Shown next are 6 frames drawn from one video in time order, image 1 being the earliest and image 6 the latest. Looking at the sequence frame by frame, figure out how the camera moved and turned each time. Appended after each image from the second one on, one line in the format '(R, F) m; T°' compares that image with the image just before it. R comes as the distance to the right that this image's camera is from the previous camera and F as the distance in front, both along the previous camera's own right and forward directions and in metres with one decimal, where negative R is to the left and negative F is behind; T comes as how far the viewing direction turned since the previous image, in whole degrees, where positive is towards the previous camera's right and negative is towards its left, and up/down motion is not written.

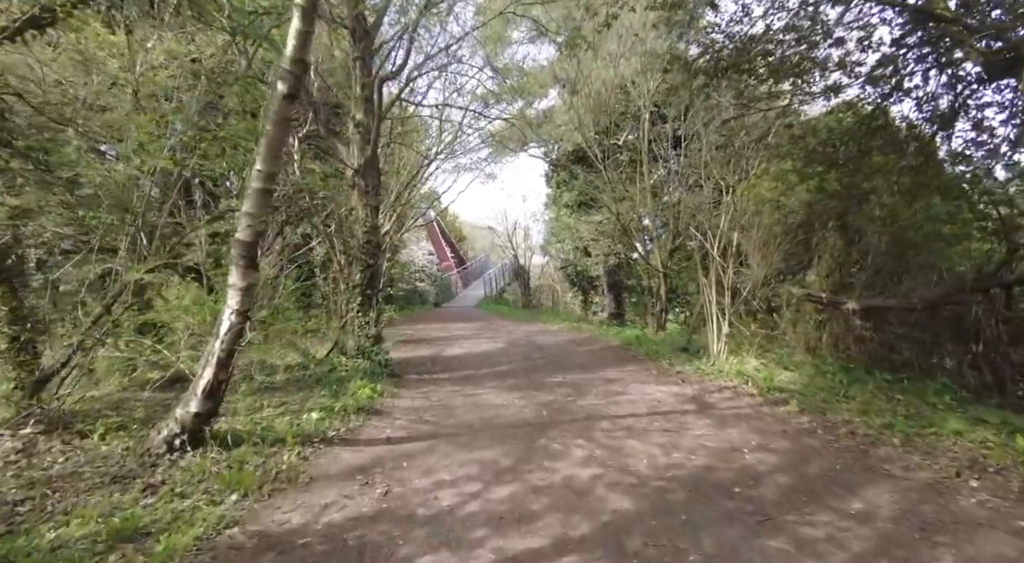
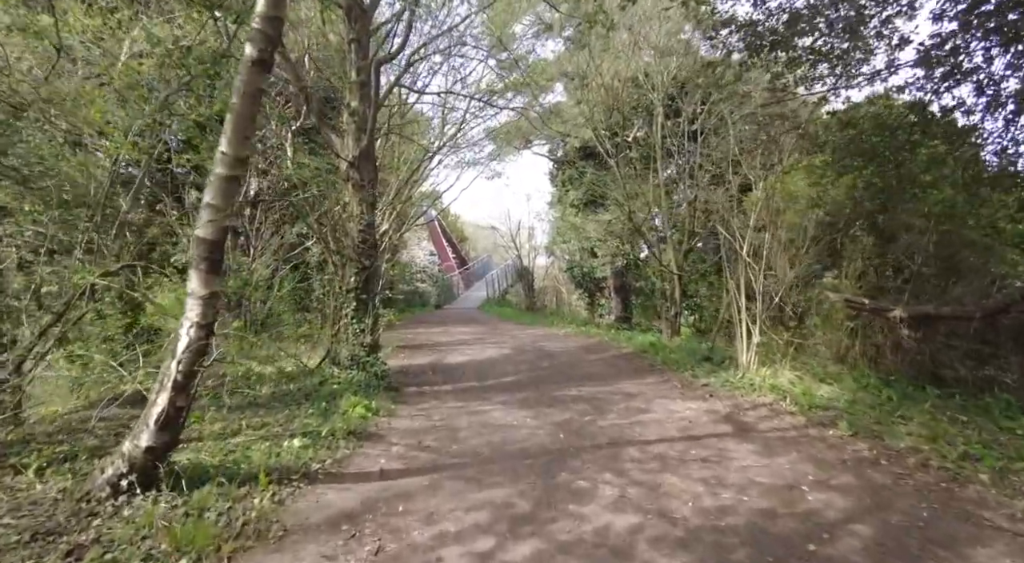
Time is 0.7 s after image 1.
(-0.1, +0.8) m; 0°
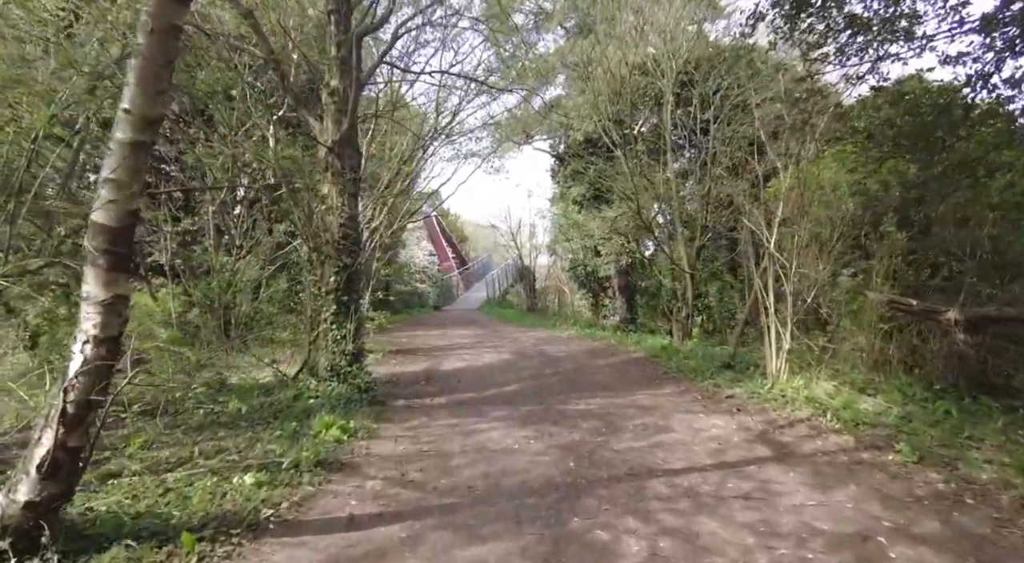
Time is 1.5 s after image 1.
(0.0, +0.9) m; 0°
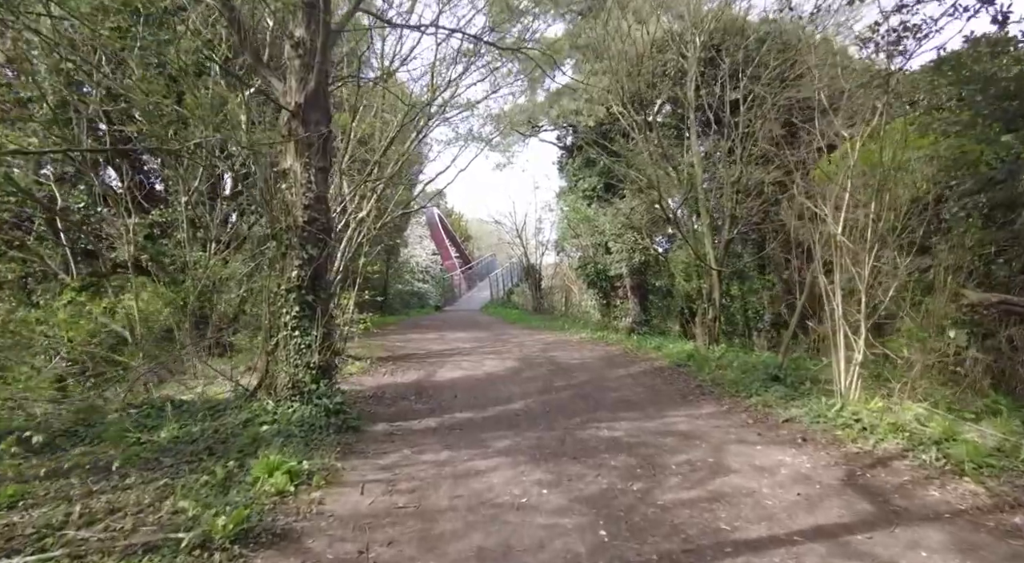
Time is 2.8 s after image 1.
(0.0, +1.4) m; 0°
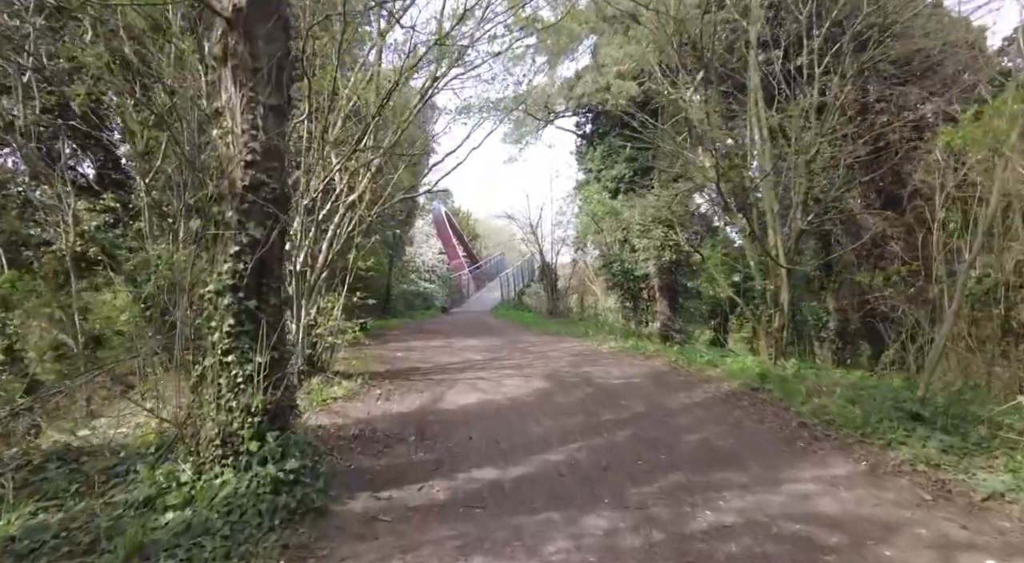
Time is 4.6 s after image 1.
(-0.3, +2.0) m; -1°
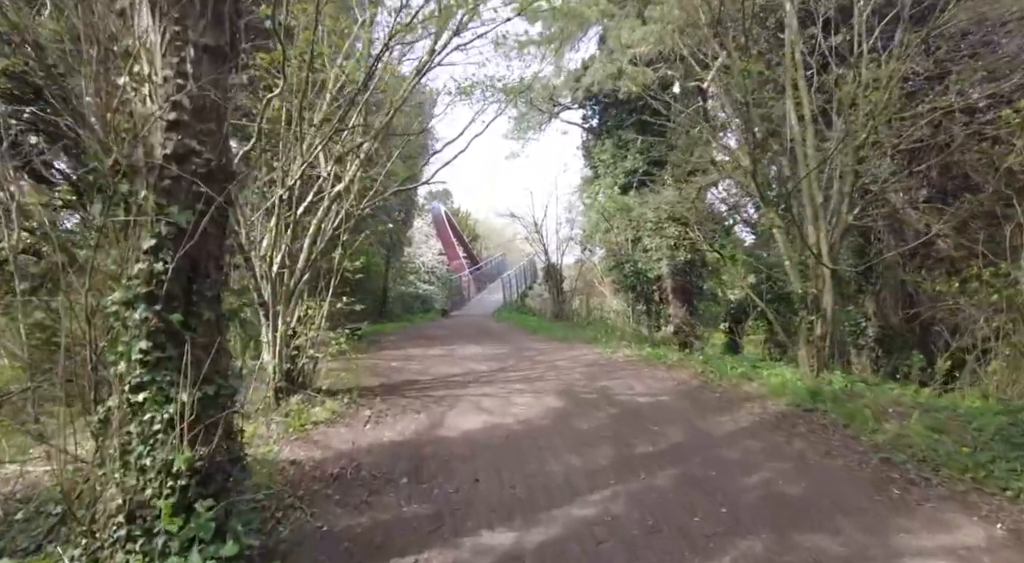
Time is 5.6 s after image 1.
(-0.1, +1.1) m; 0°
